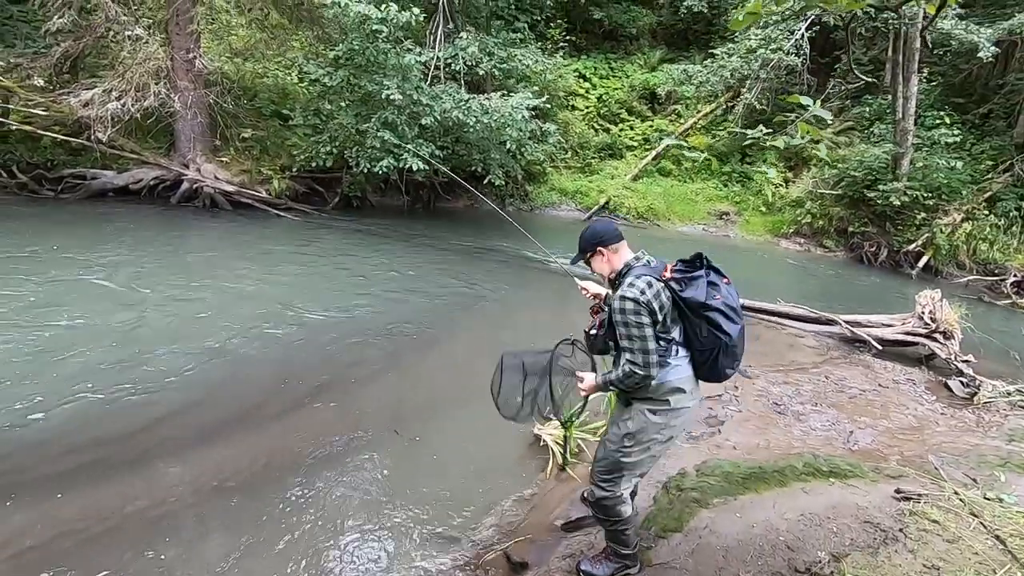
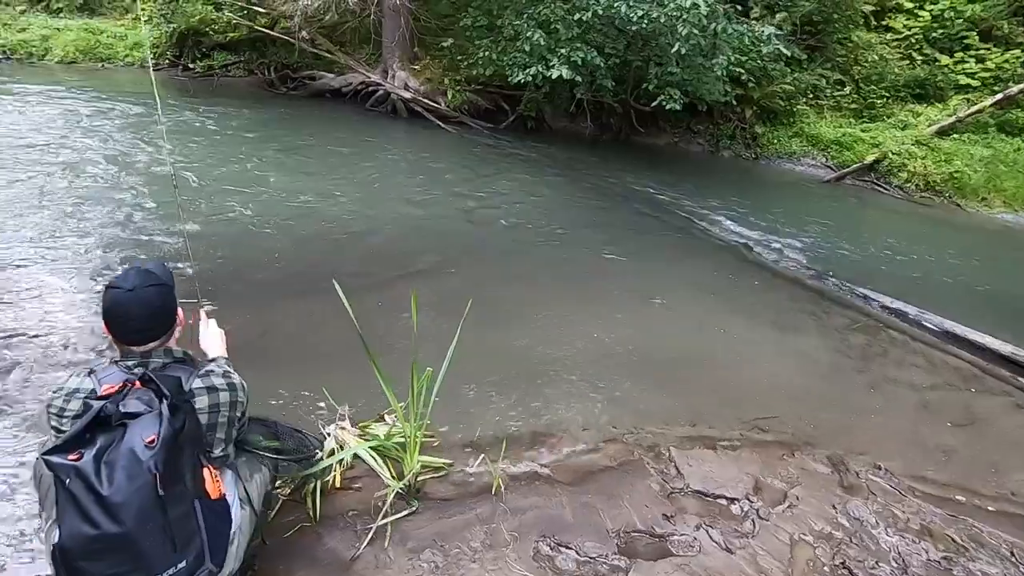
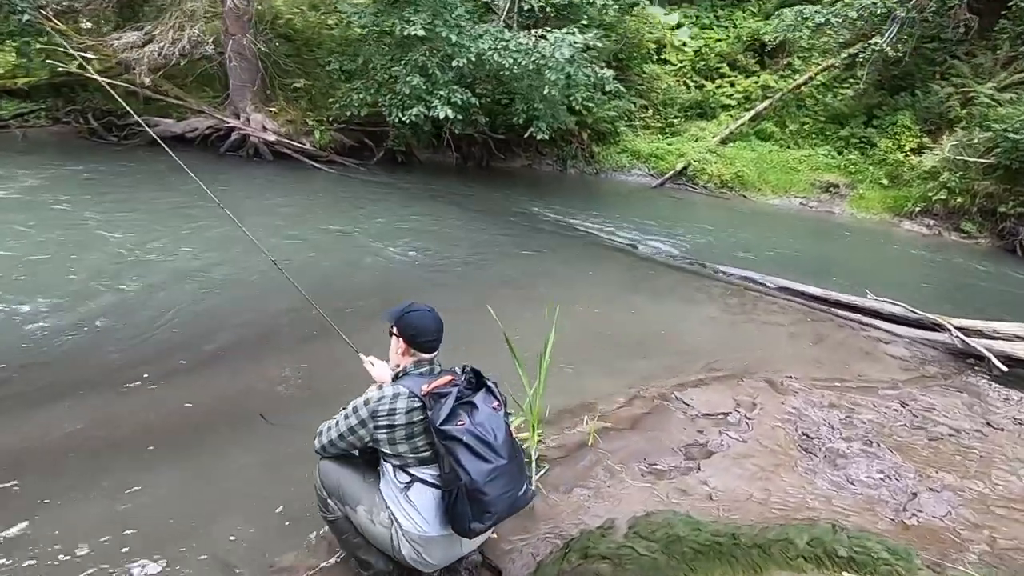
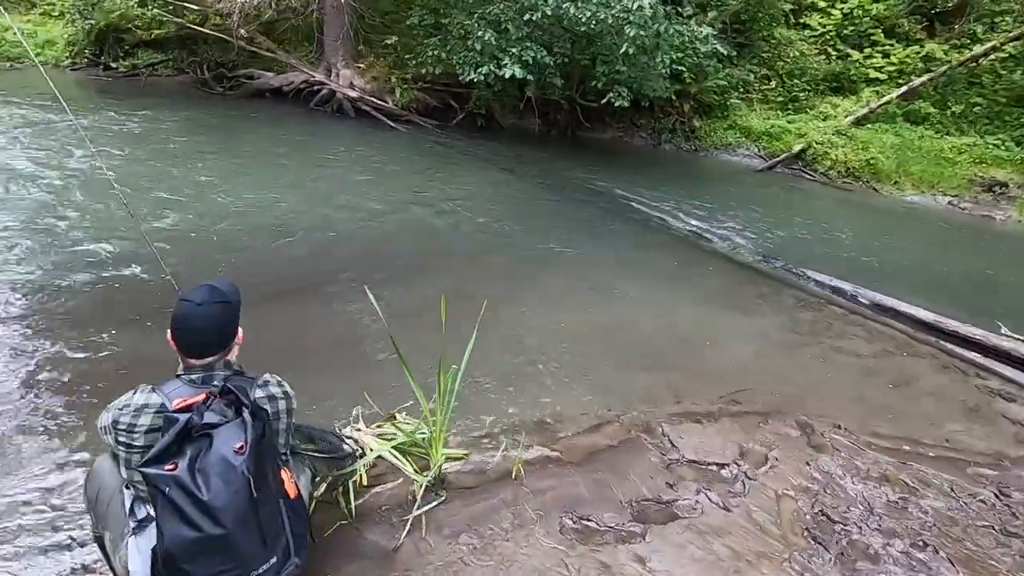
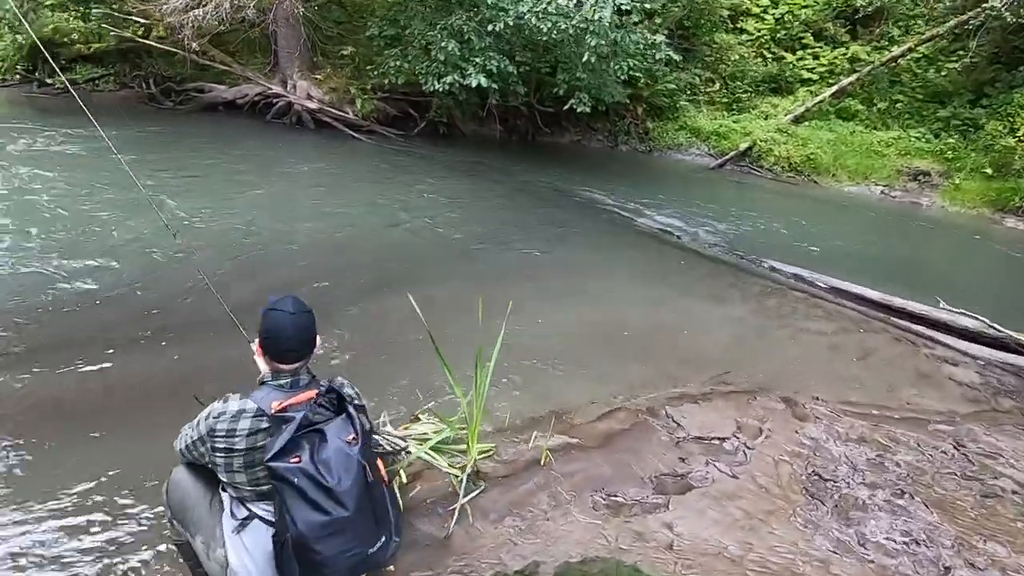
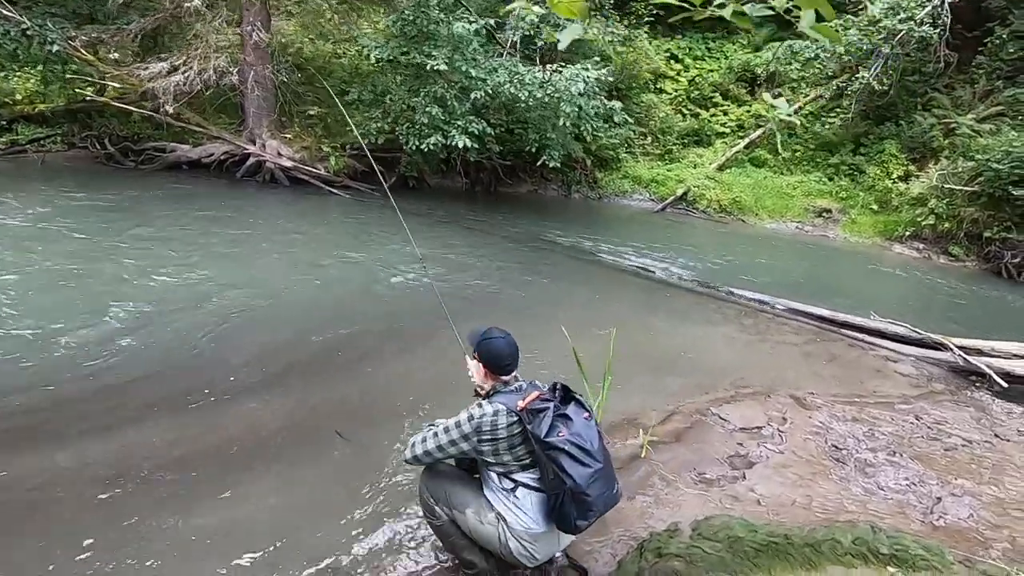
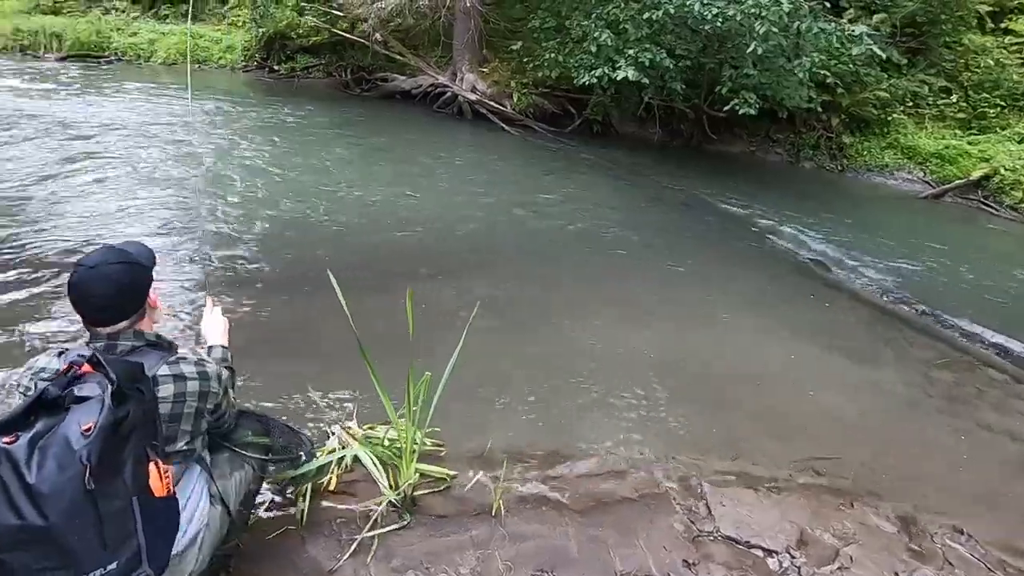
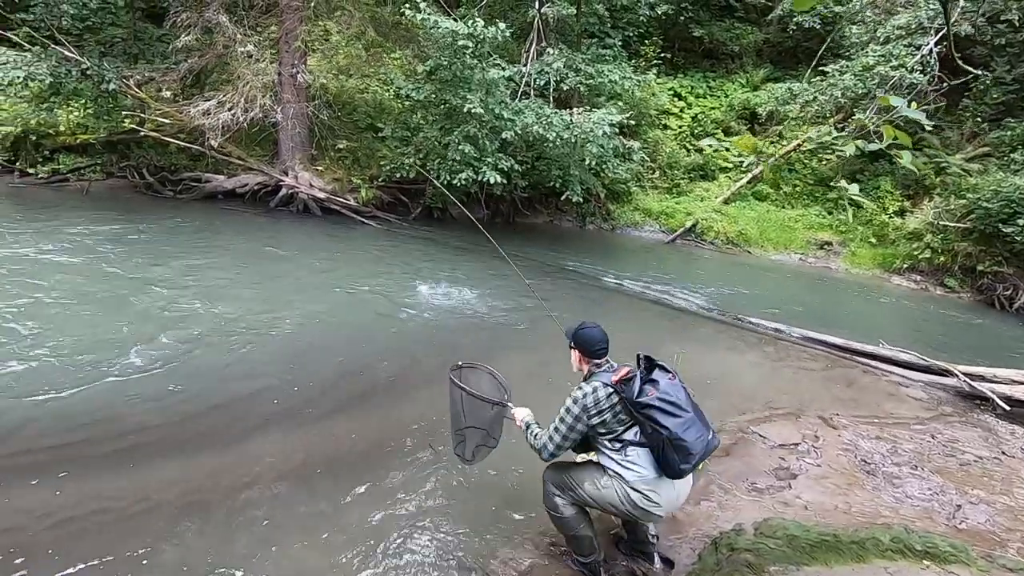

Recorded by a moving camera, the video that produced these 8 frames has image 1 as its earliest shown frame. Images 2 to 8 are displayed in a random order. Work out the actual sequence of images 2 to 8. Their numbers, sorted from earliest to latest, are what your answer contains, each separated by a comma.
8, 6, 3, 5, 4, 2, 7
